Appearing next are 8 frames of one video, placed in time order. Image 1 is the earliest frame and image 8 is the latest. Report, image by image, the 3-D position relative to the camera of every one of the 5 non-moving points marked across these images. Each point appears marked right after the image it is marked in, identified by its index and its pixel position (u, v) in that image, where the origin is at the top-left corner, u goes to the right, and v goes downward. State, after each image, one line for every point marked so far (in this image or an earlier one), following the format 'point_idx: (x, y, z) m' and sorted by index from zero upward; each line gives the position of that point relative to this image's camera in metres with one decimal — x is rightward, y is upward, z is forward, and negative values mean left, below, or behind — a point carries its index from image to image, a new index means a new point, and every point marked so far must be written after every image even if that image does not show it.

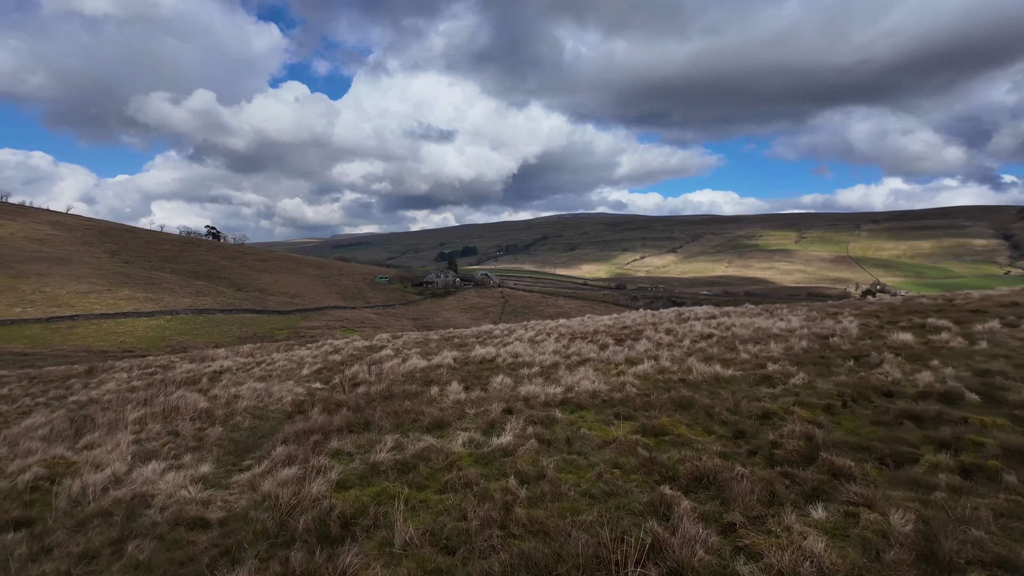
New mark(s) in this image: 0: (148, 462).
0: (-4.6, -2.2, +7.5) m
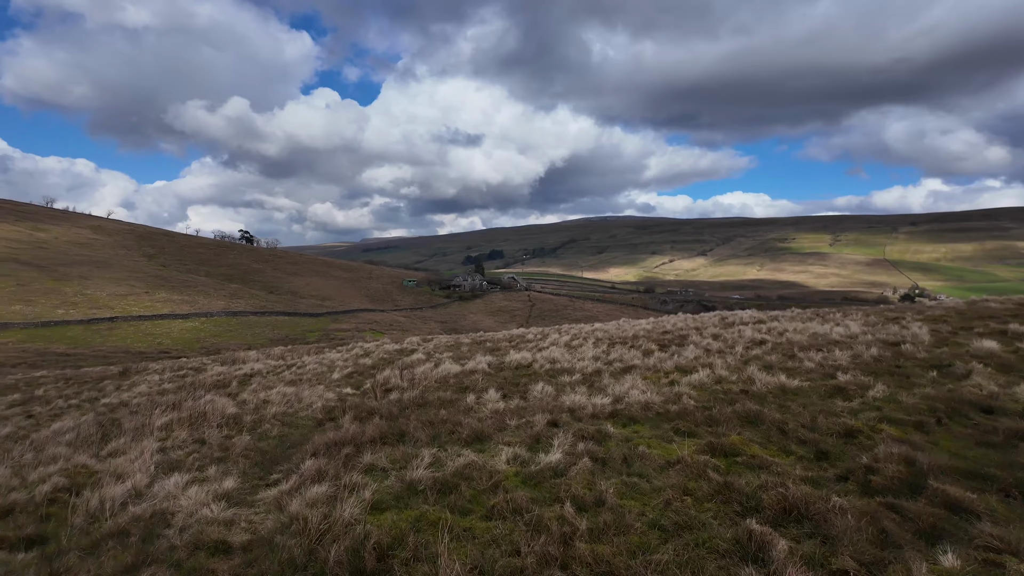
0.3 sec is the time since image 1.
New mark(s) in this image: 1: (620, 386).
0: (-4.1, -2.2, +7.0) m
1: (+1.6, -1.5, +8.9) m
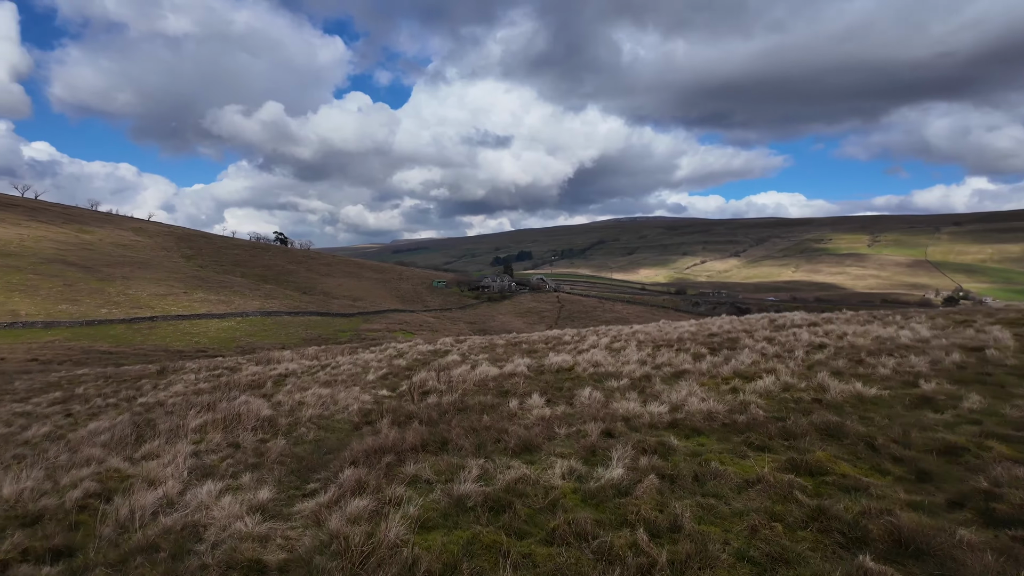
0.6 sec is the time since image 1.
0: (-3.5, -2.2, +6.7) m
1: (+2.3, -1.5, +8.3) m
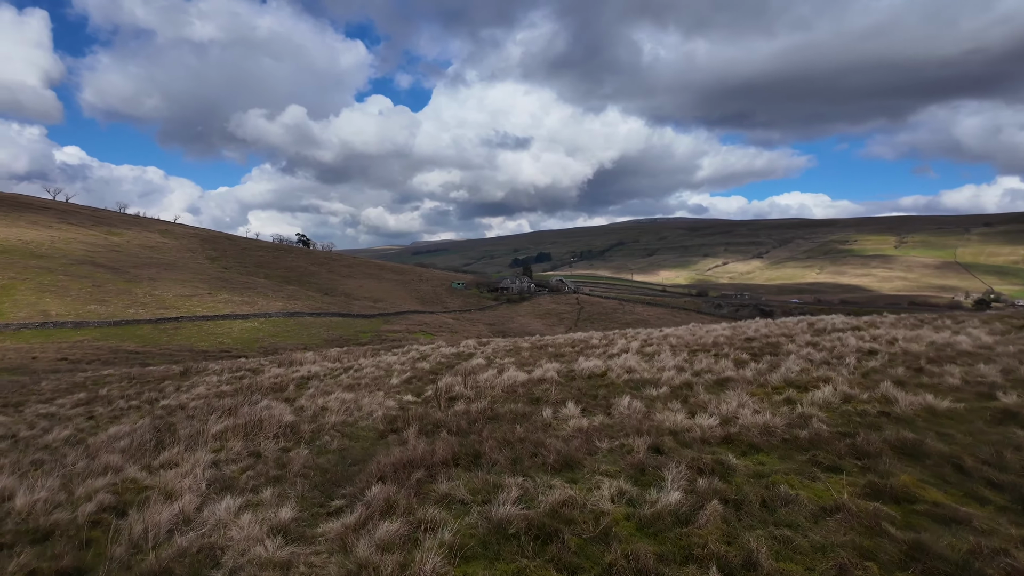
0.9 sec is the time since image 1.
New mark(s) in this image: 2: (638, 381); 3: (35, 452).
0: (-3.1, -2.2, +6.3) m
1: (+2.8, -1.5, +7.7) m
2: (+2.2, -1.6, +10.4) m
3: (-8.1, -2.8, +10.0) m
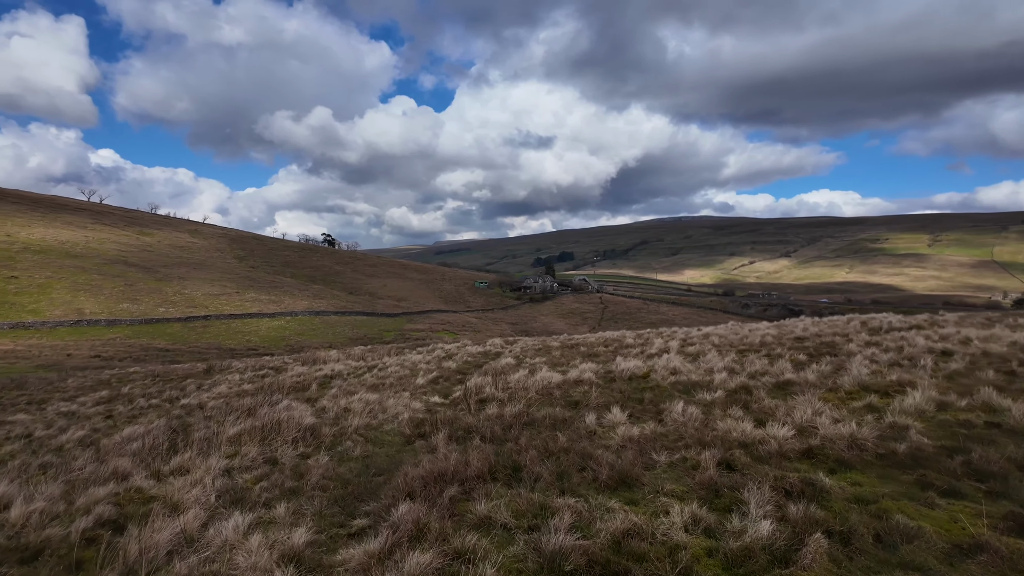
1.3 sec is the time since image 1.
0: (-2.6, -2.1, +5.6) m
1: (+3.2, -1.4, +6.7) m
2: (+2.8, -1.5, +9.5) m
3: (-7.5, -2.7, +9.5) m
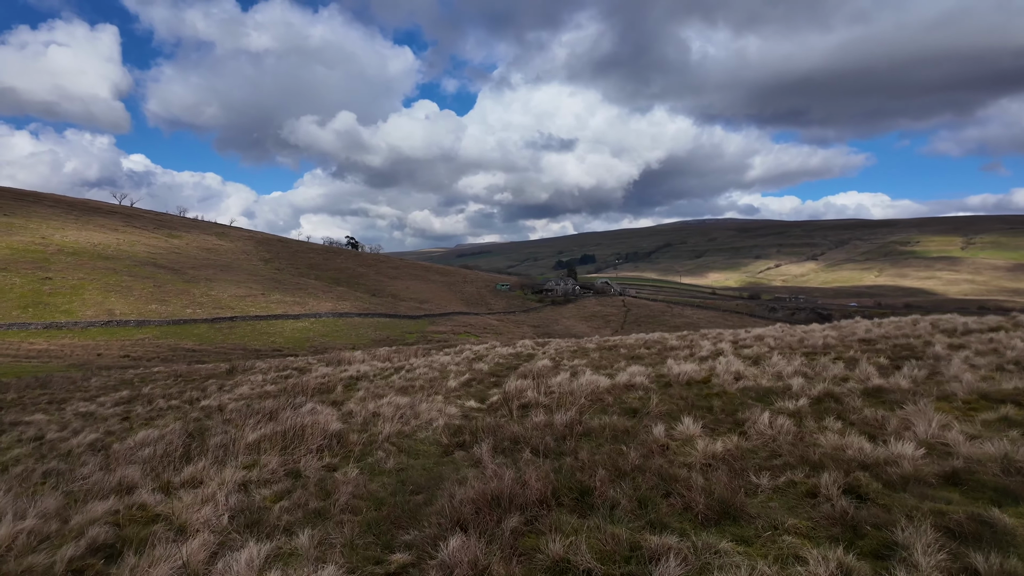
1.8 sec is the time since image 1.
0: (-2.1, -2.0, +4.7) m
1: (+3.8, -1.3, +5.6) m
2: (+3.5, -1.4, +8.4) m
3: (-6.9, -2.6, +8.8) m
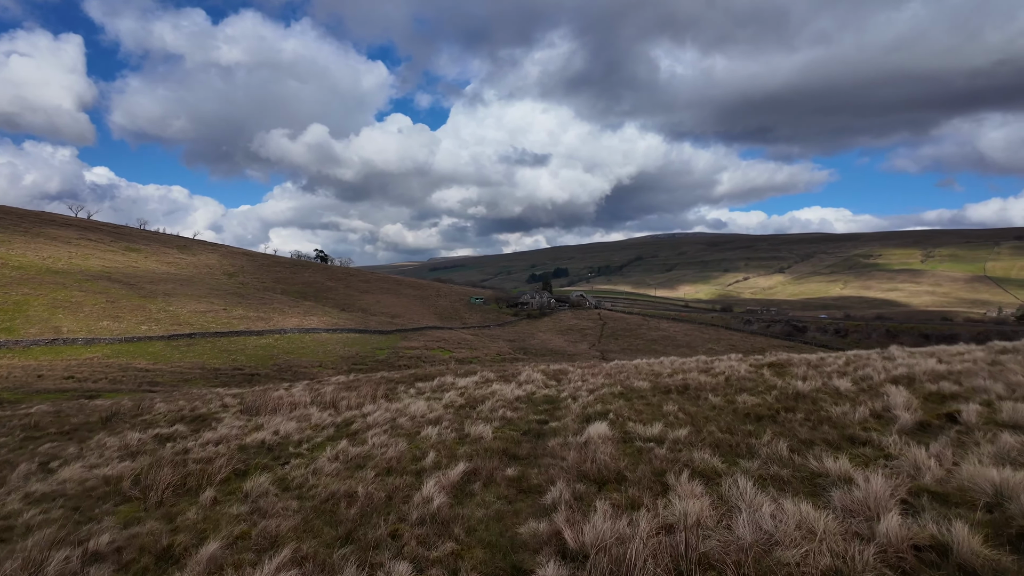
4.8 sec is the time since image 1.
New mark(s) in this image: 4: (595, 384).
0: (-1.3, -1.8, -1.7) m
1: (+4.6, -1.2, -0.4) m
2: (+4.1, -1.4, +2.3) m
3: (-6.2, -2.5, +2.2) m
4: (+1.8, -2.0, +12.8) m
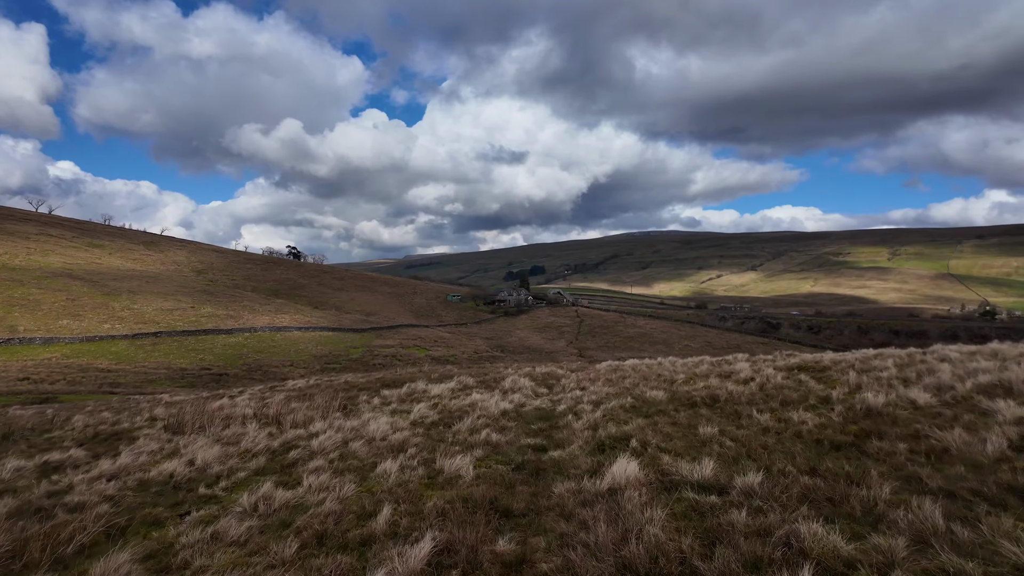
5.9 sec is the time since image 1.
0: (-1.0, -1.7, -4.0) m
1: (+4.8, -1.0, -2.5) m
2: (+4.2, -1.2, +0.2) m
3: (-6.1, -2.4, -0.3) m
4: (+1.5, -1.9, +10.6) m
